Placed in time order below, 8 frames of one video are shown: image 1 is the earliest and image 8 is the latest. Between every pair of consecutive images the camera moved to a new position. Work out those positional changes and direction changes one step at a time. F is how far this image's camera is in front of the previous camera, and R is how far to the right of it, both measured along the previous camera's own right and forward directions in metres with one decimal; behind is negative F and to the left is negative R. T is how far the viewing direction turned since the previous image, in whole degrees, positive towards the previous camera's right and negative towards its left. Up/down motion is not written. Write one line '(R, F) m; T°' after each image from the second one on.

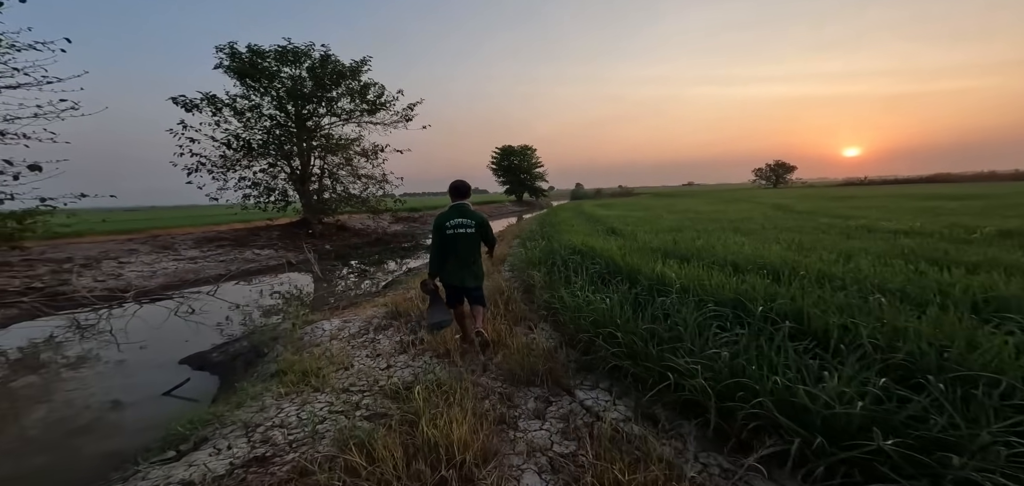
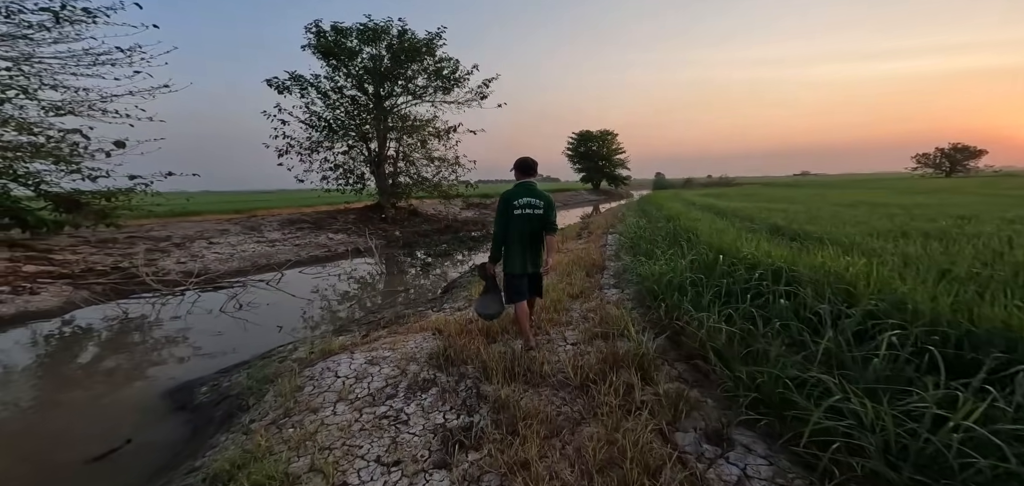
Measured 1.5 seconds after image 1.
(-0.4, +2.5) m; -10°
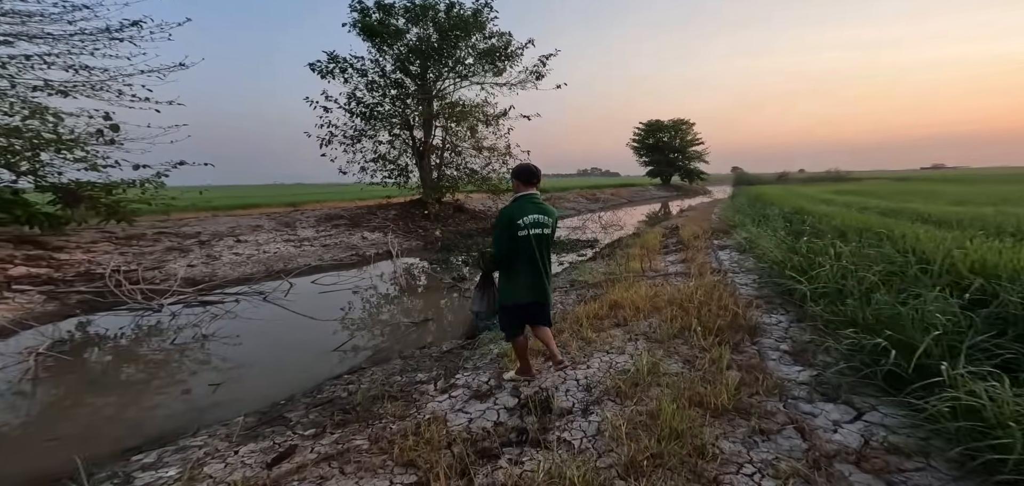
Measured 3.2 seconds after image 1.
(-0.1, +2.6) m; -7°
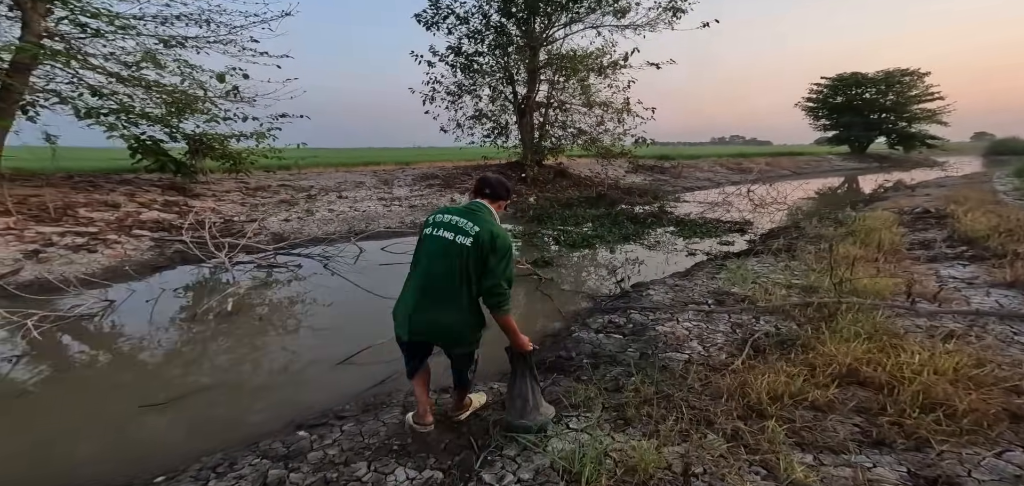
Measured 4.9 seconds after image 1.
(0.0, +2.2) m; -14°
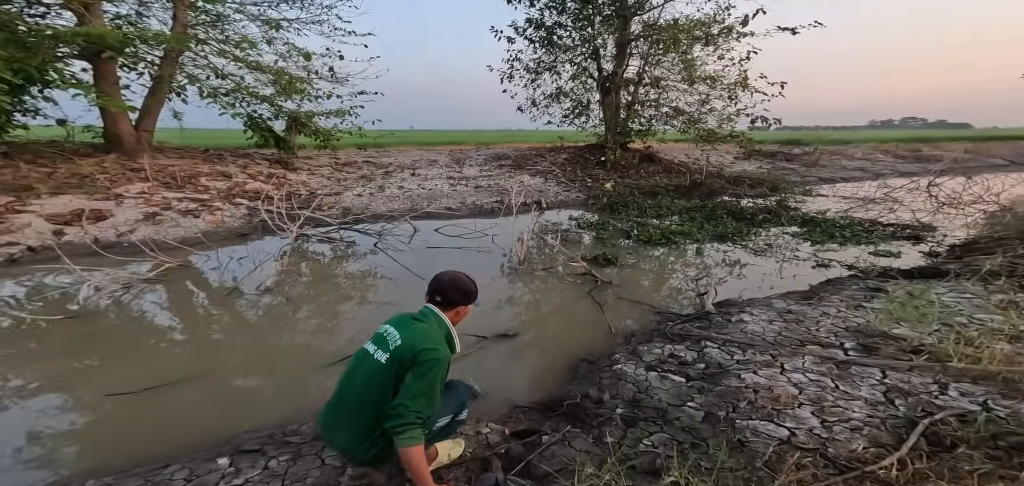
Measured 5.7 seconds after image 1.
(+0.4, +1.0) m; -12°
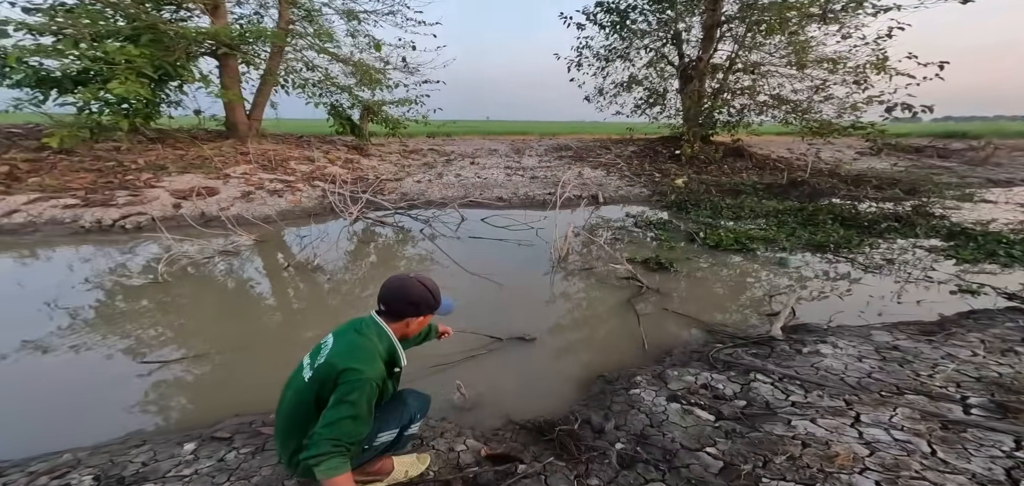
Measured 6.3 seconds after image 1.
(+0.4, +0.3) m; -10°
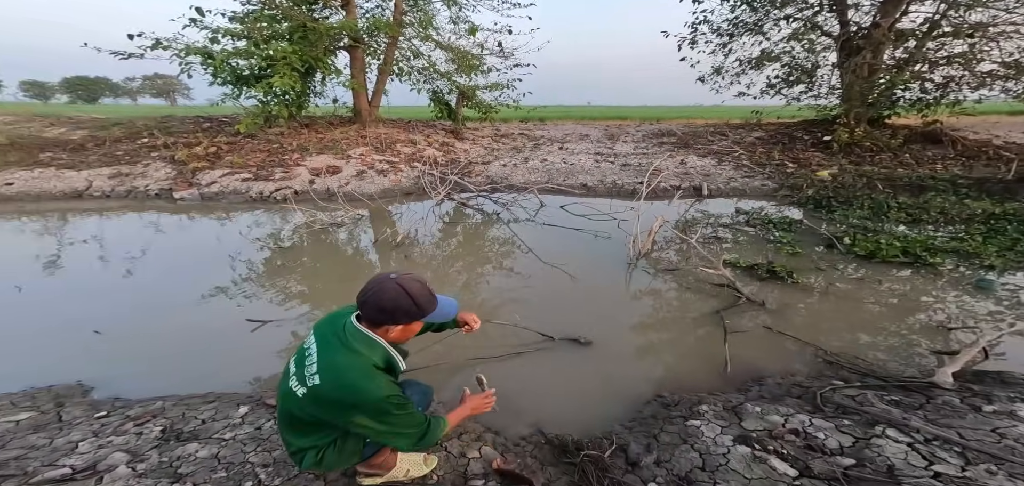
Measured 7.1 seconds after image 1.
(+0.3, +0.3) m; -13°
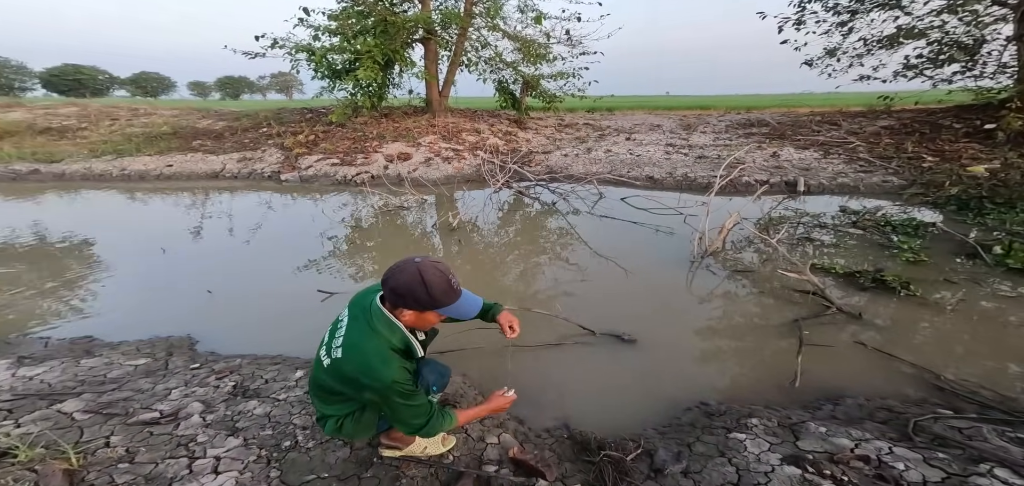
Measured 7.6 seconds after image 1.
(+0.2, +0.1) m; -9°
